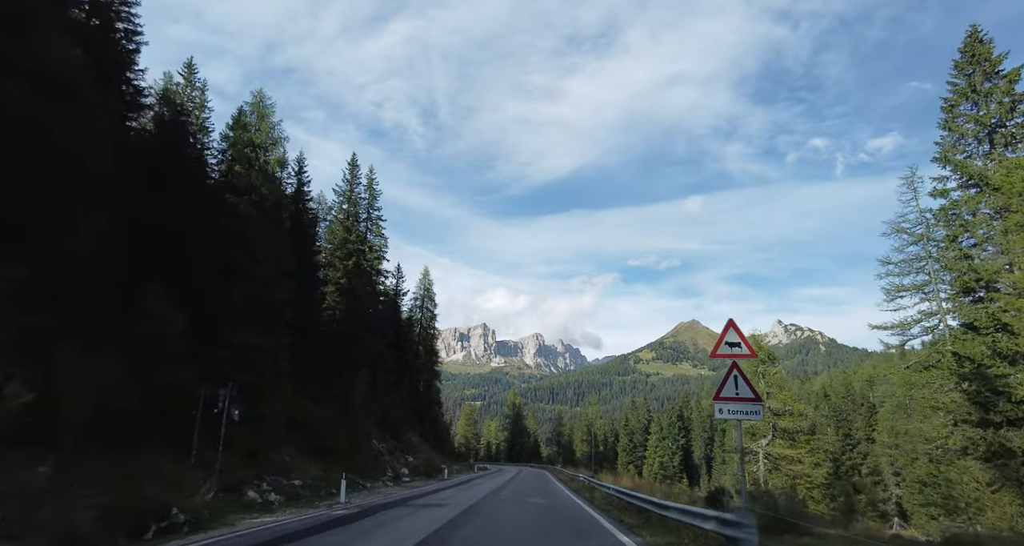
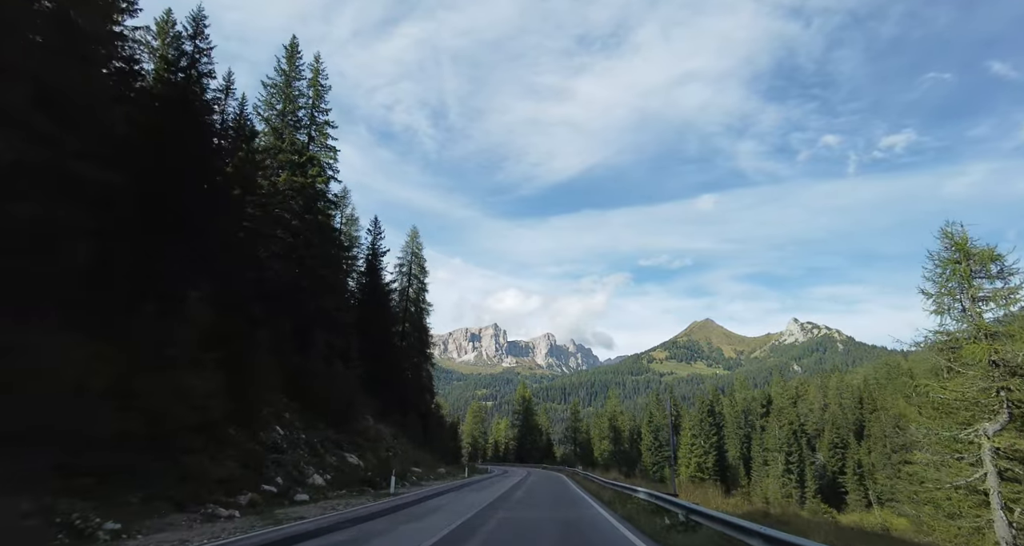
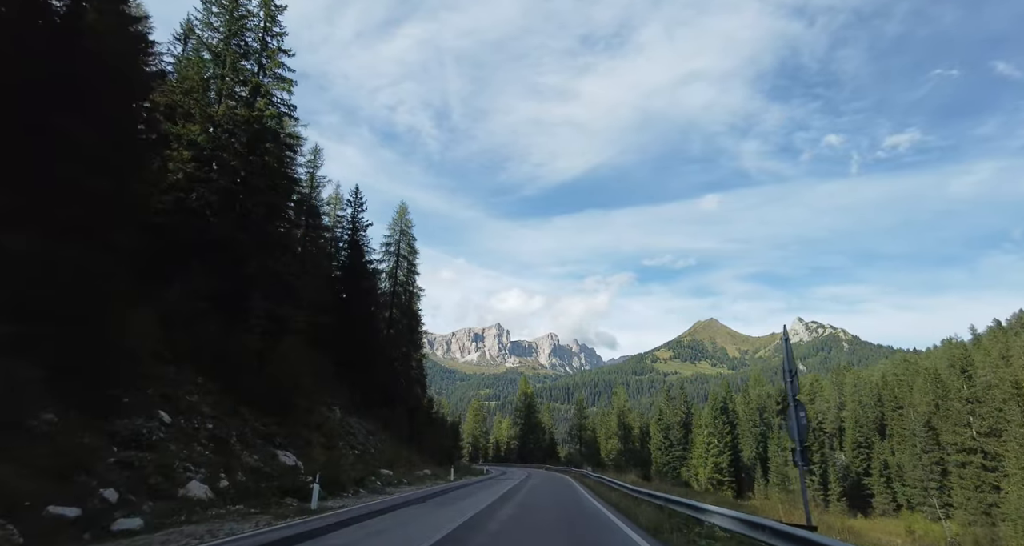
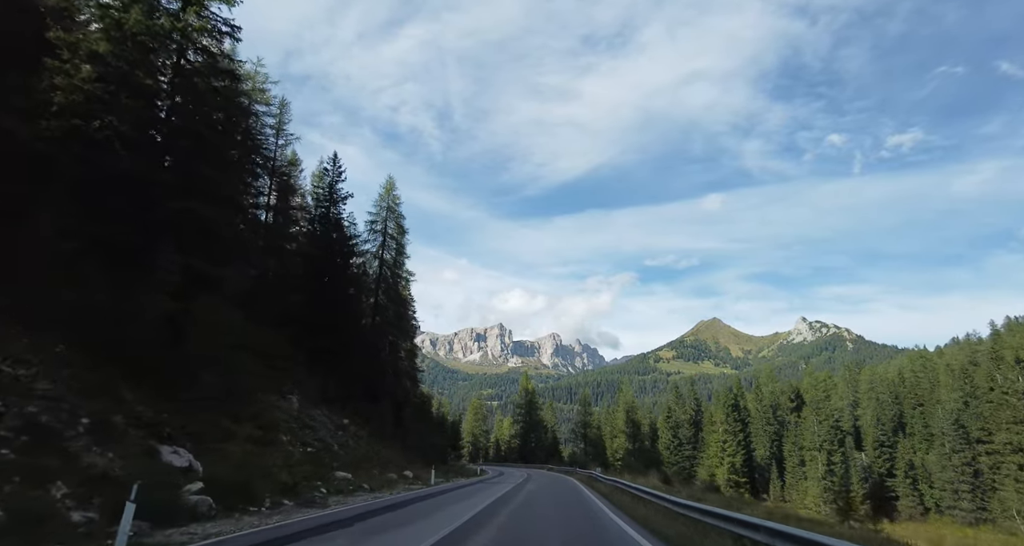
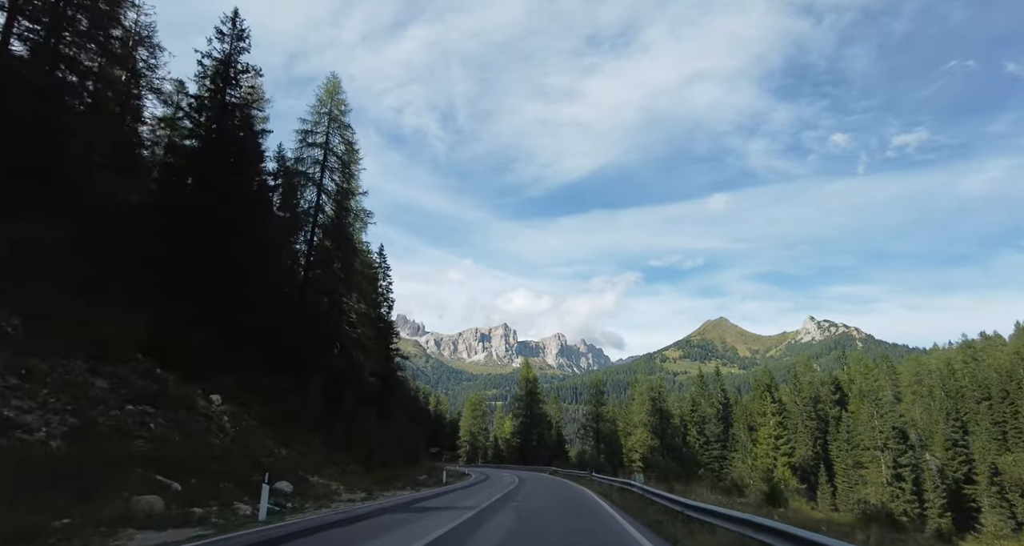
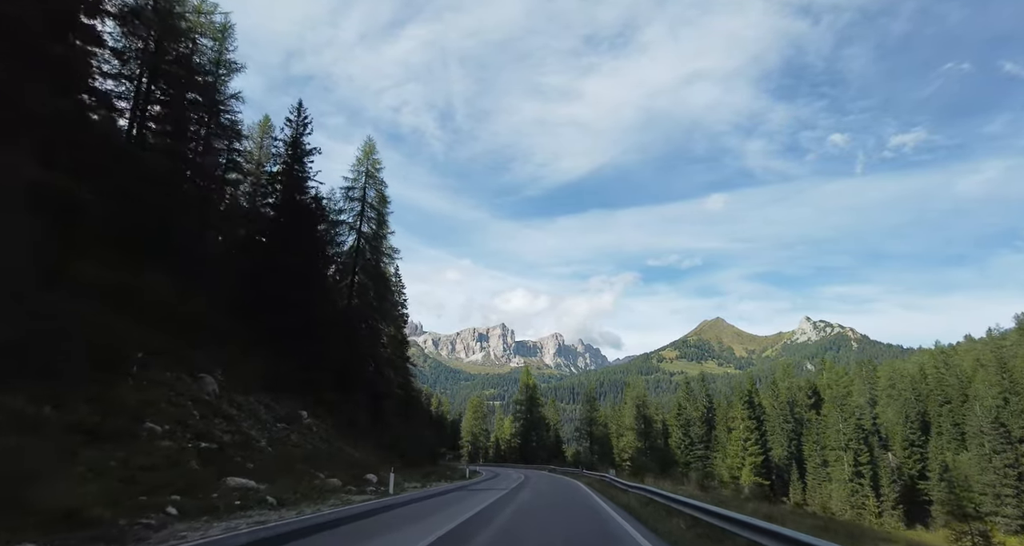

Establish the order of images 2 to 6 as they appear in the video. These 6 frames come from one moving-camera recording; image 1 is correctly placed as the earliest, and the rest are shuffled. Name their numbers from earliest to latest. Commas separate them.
2, 3, 4, 6, 5
